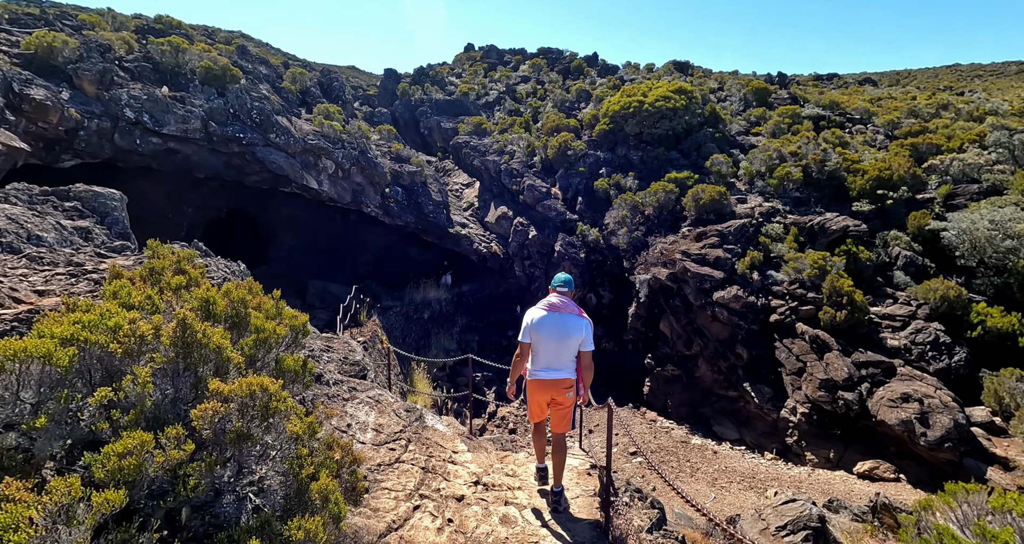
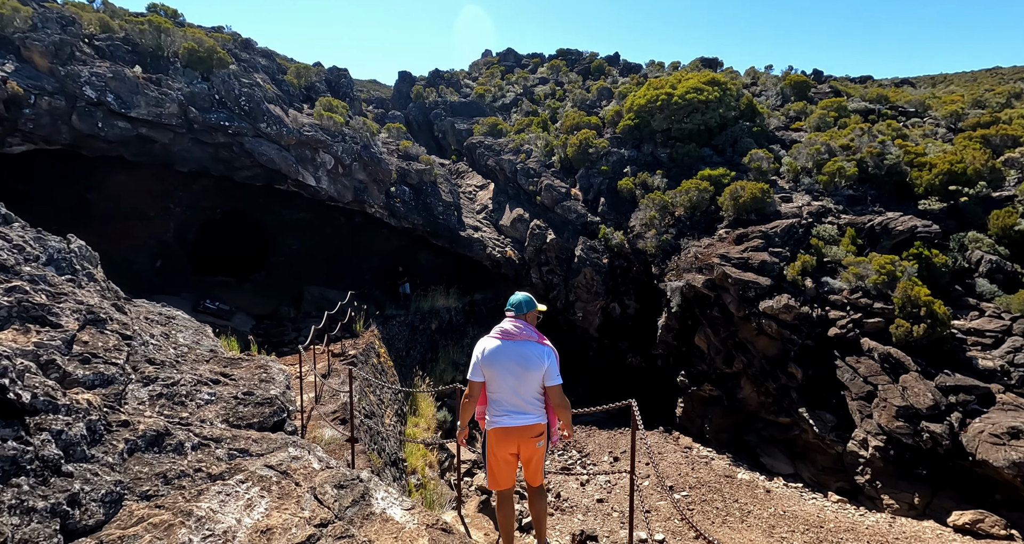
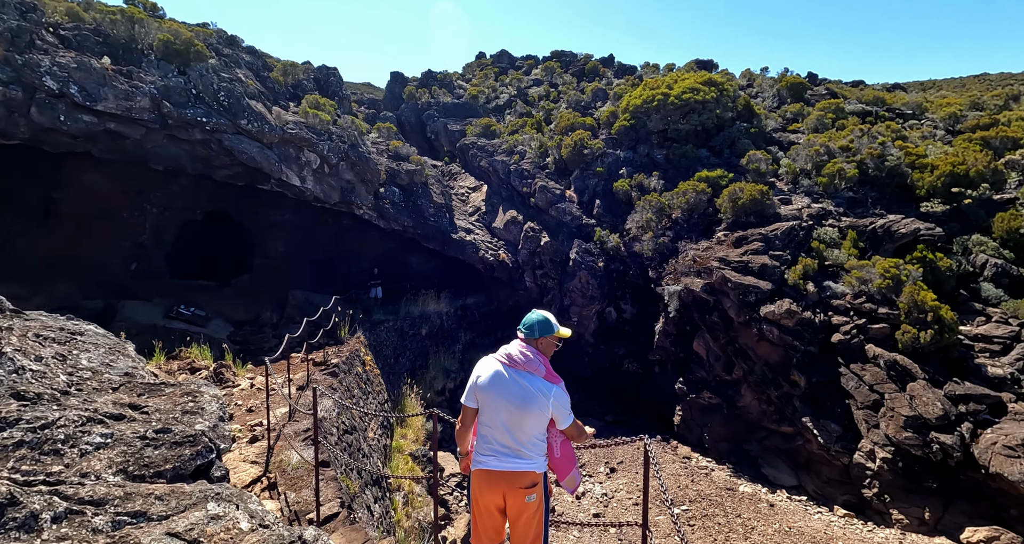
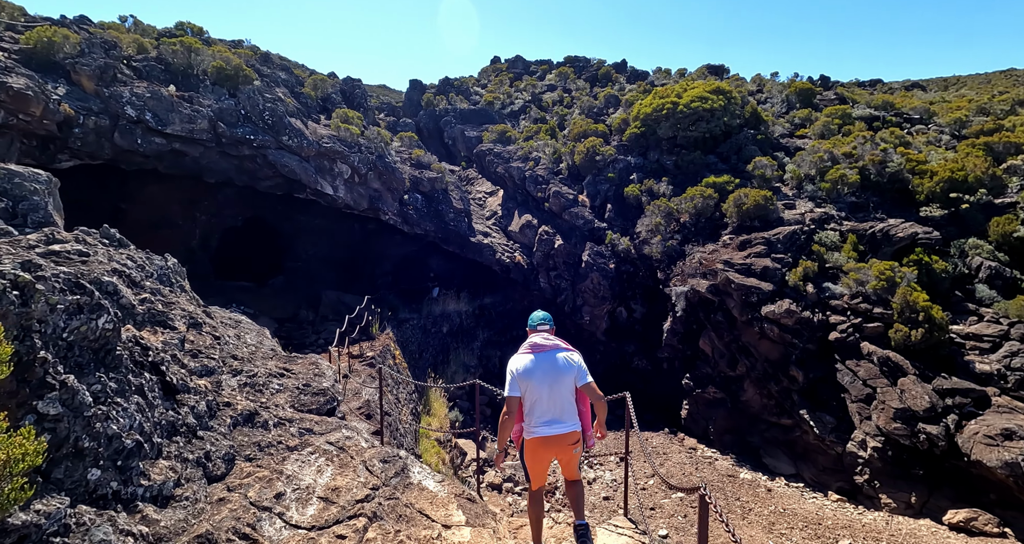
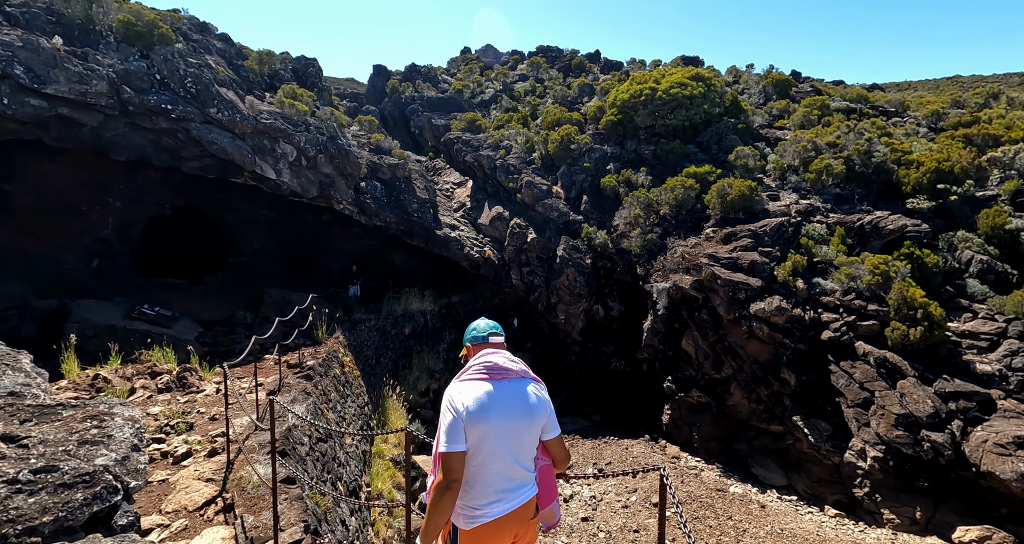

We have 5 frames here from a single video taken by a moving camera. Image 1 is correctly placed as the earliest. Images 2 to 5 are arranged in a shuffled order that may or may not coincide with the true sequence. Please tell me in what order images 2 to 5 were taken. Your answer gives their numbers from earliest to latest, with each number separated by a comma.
4, 2, 3, 5
